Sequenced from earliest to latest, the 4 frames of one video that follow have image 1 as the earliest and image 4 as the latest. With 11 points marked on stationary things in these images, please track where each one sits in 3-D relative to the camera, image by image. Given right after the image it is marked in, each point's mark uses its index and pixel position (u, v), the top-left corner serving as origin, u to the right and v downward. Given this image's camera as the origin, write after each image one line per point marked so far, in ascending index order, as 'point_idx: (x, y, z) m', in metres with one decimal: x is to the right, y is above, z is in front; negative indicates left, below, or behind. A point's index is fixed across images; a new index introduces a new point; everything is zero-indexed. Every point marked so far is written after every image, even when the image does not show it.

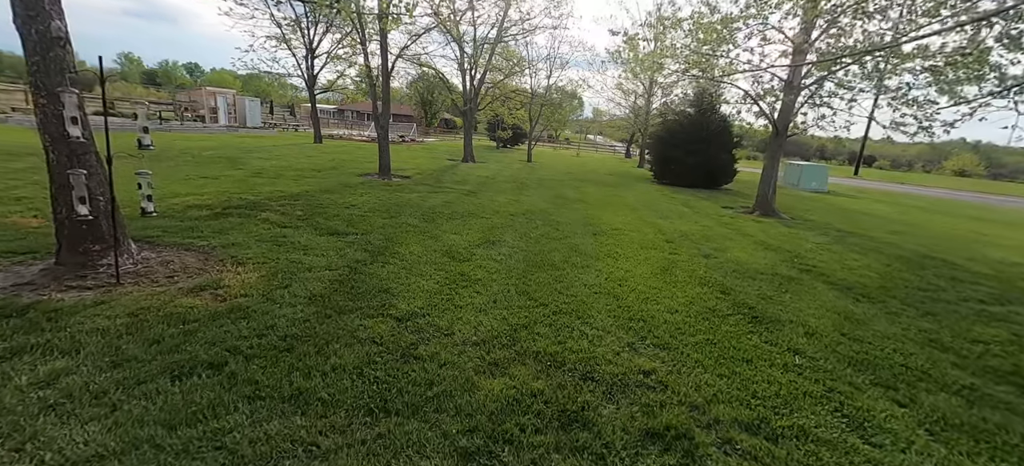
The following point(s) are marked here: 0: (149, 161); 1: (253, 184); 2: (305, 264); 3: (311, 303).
0: (-10.7, +2.1, +12.1) m
1: (-6.2, +1.2, +10.0) m
2: (-2.4, -0.4, +4.8) m
3: (-1.9, -0.7, +3.8) m
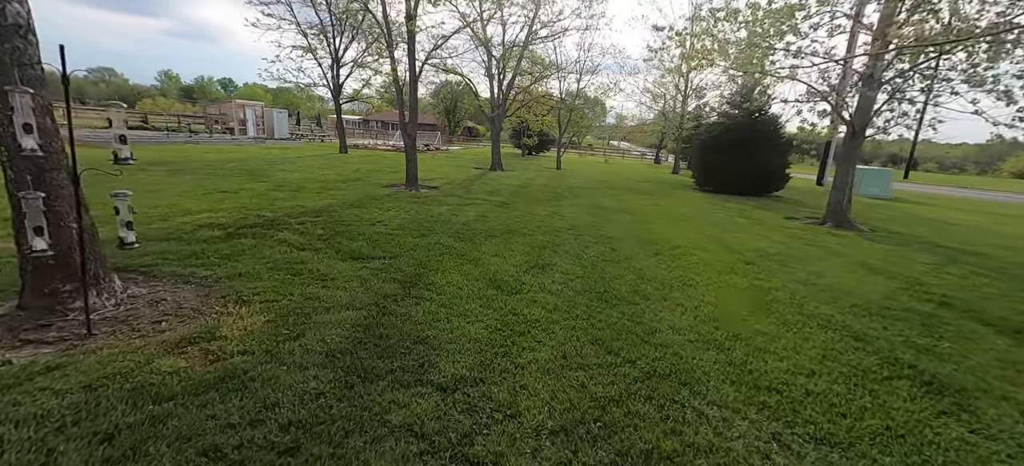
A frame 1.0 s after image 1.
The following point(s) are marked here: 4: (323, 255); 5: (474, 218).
0: (-9.7, +1.6, +11.7) m
1: (-5.3, +0.8, +9.3) m
2: (-1.8, -0.7, +3.9) m
3: (-1.3, -0.9, +2.9) m
4: (-2.5, -0.3, +5.5) m
5: (-0.8, +0.3, +8.3) m
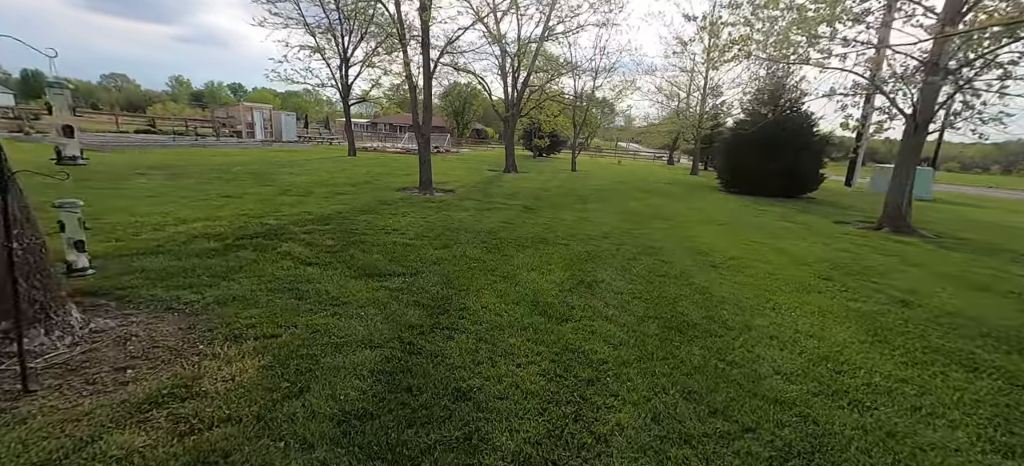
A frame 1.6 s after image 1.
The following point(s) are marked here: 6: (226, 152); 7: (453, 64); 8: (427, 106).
0: (-9.1, +1.4, +11.0) m
1: (-4.8, +0.6, +8.6) m
2: (-1.3, -0.8, +3.1) m
3: (-0.9, -1.0, +2.1) m
4: (-2.0, -0.4, +4.7) m
5: (-0.3, +0.1, +7.5) m
6: (-13.7, +3.9, +19.8) m
7: (-2.4, +6.9, +16.9) m
8: (-2.4, +3.5, +11.6) m
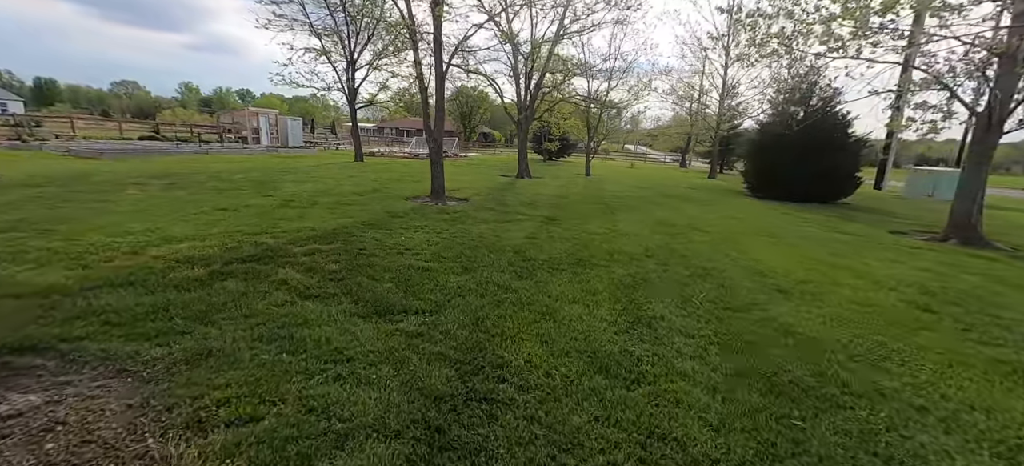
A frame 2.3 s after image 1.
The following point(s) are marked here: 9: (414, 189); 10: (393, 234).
0: (-8.6, +1.1, +10.3) m
1: (-4.4, +0.3, +7.8) m
2: (-1.0, -1.0, +2.3) m
3: (-0.5, -1.3, +1.2) m
4: (-1.6, -0.7, +3.9) m
5: (+0.2, -0.1, +6.6) m
6: (-13.1, +3.4, +19.2) m
7: (-1.9, +6.5, +16.1) m
8: (-1.9, +3.2, +10.8) m
9: (-3.0, +1.3, +12.8) m
10: (-1.9, 0.0, +6.8) m
